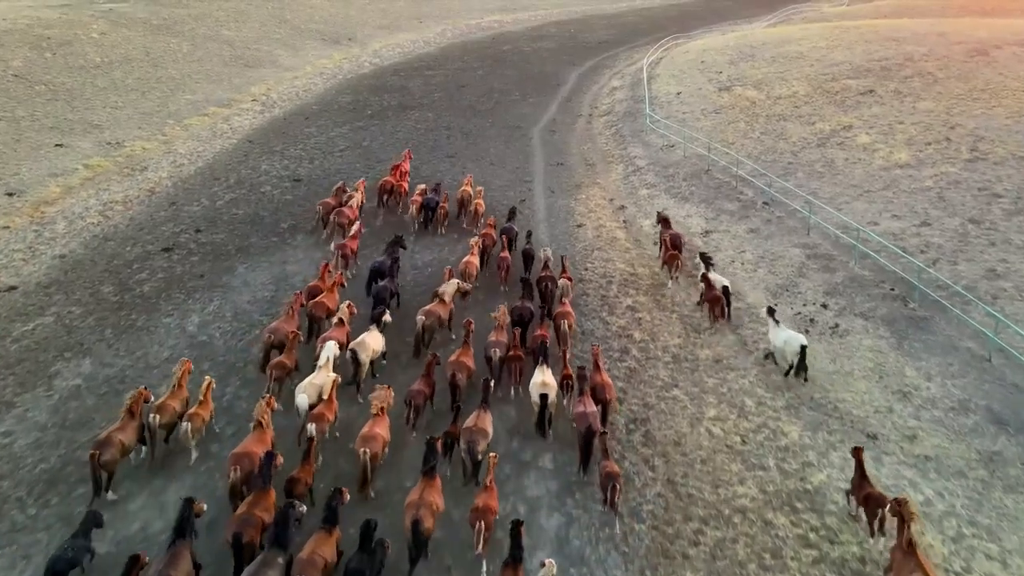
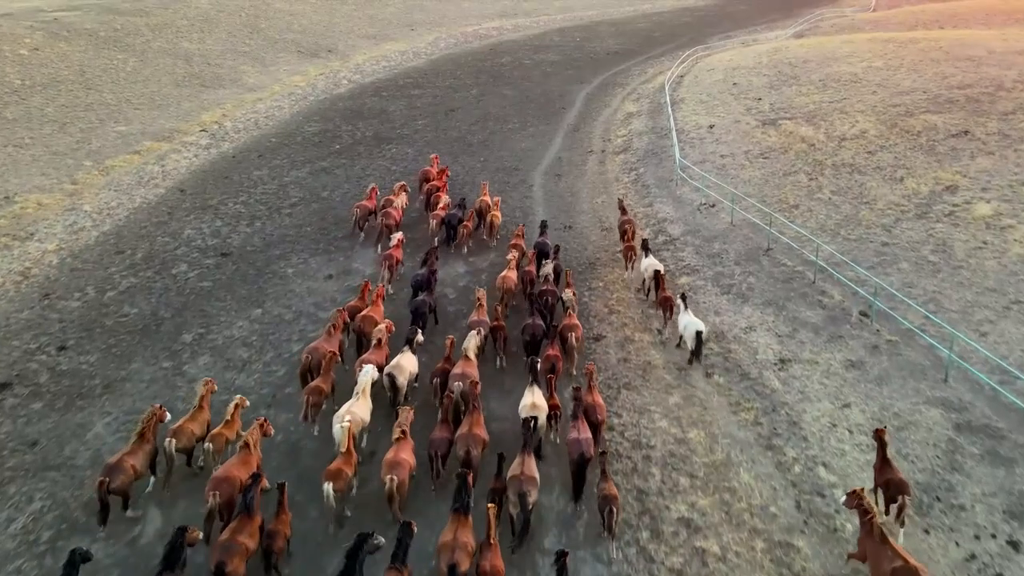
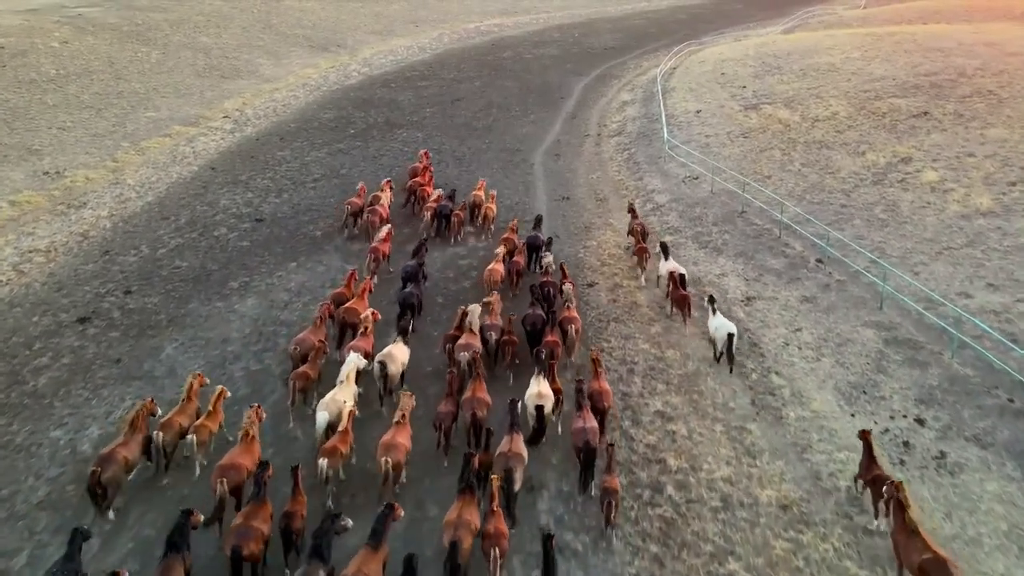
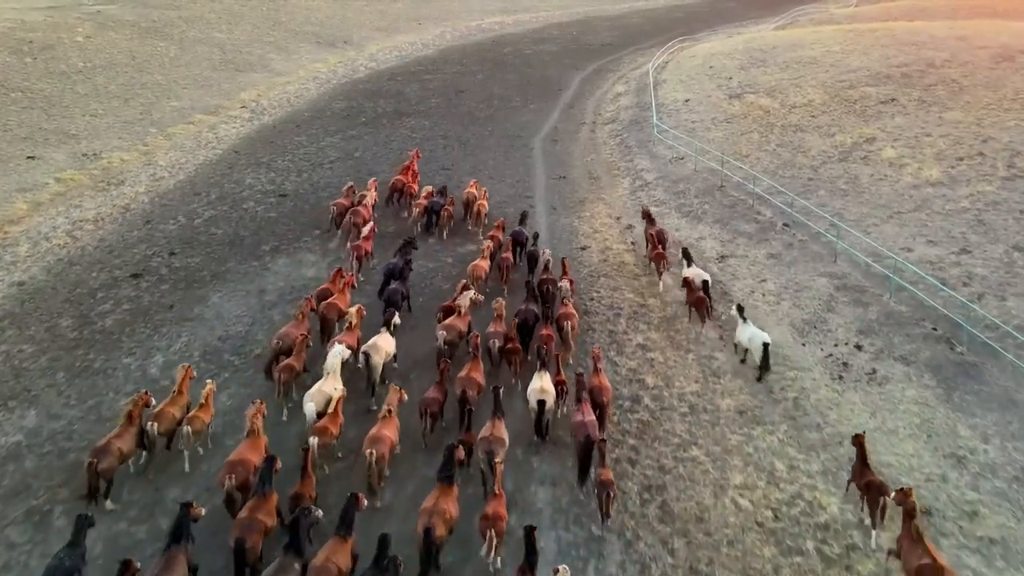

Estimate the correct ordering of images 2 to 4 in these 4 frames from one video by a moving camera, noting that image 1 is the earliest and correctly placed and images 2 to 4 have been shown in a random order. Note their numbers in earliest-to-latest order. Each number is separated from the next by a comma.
4, 3, 2
